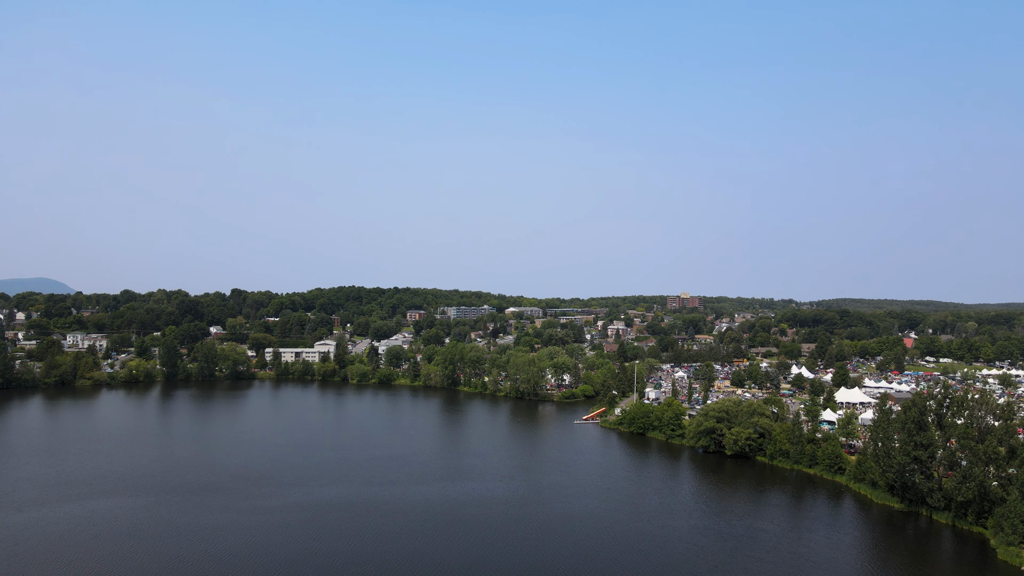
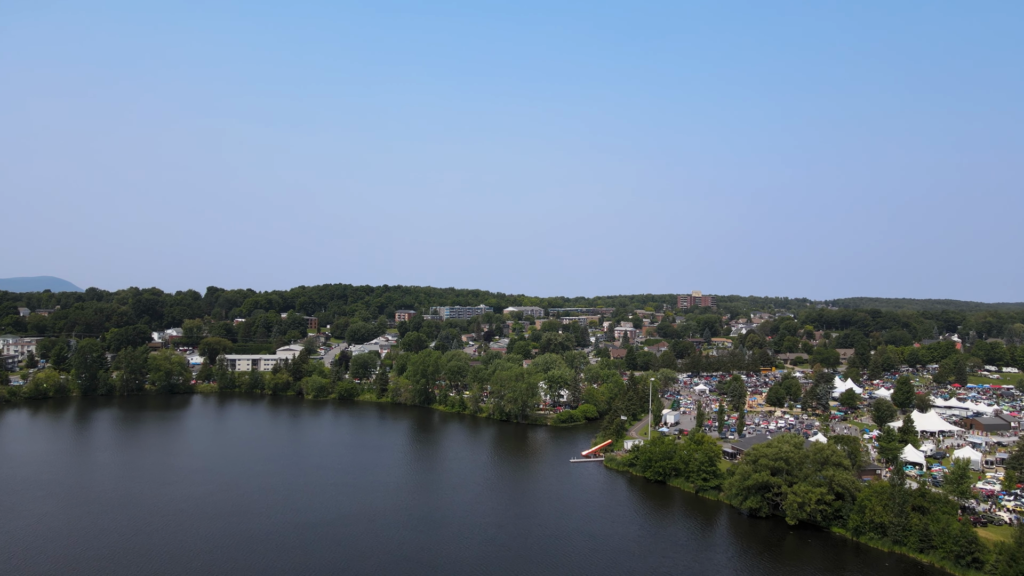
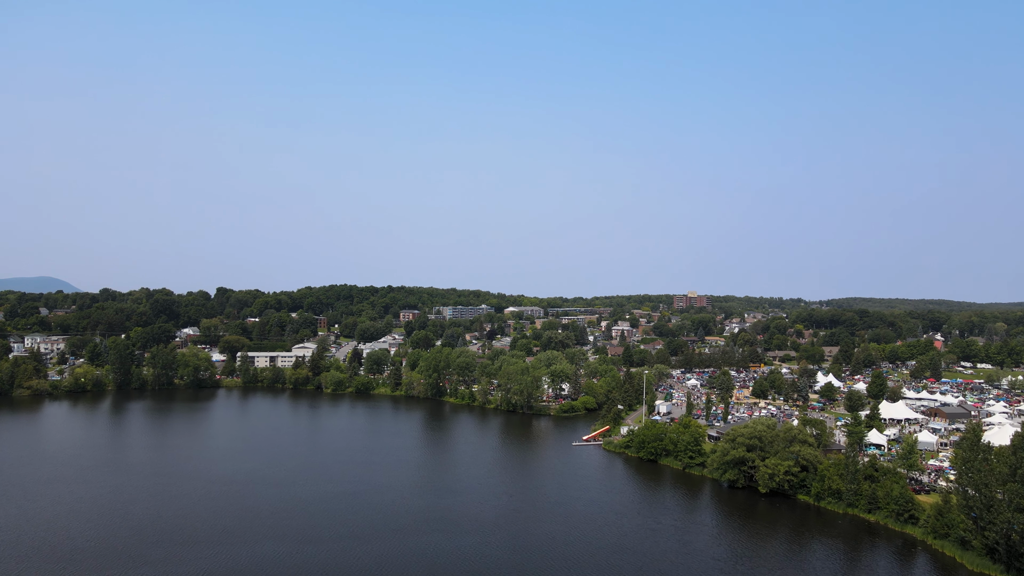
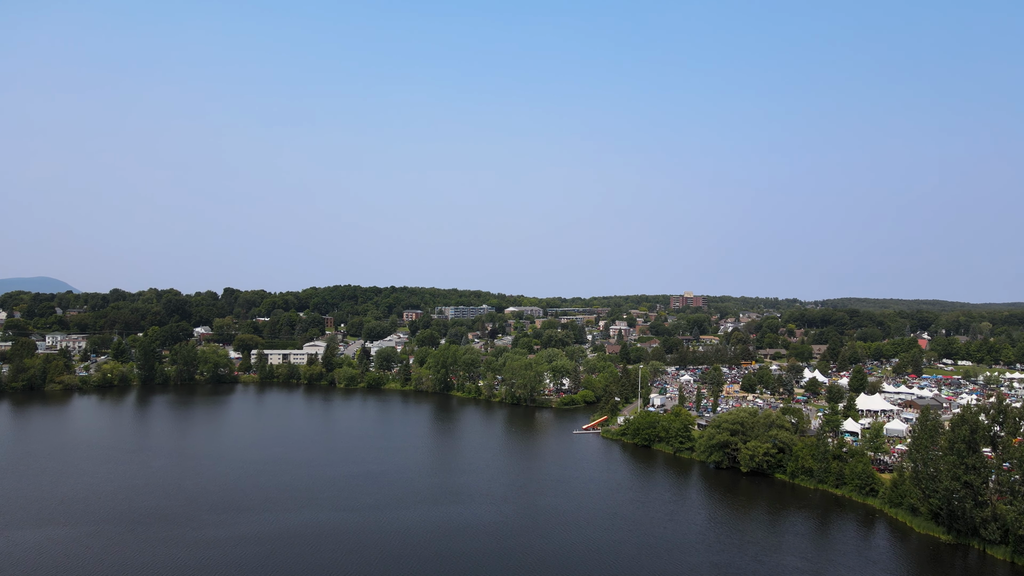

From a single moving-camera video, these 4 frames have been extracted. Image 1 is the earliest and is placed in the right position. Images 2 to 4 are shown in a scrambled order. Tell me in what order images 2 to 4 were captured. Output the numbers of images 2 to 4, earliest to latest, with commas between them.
4, 3, 2
